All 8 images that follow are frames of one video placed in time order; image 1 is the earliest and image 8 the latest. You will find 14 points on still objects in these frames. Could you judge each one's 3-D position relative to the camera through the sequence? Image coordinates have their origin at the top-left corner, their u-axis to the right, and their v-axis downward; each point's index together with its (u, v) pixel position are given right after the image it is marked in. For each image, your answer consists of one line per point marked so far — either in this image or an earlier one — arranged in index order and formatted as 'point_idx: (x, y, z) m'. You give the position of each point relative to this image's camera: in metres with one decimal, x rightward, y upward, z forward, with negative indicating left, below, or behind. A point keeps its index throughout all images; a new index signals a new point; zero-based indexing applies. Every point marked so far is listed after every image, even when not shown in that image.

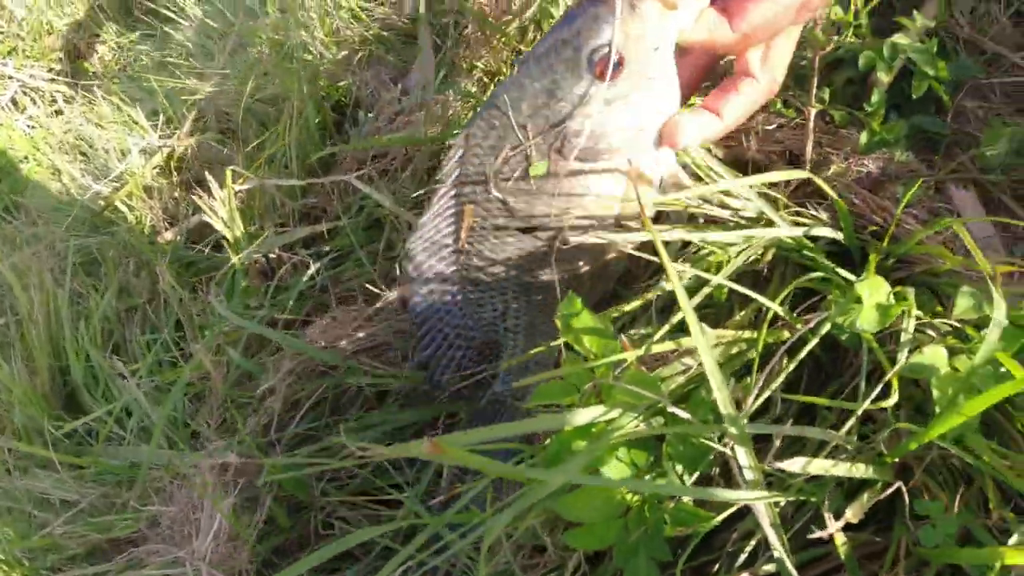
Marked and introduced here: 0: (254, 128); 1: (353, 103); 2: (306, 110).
0: (-0.4, +0.3, +1.1) m
1: (-0.3, +0.3, +1.1) m
2: (-0.3, +0.3, +1.1) m
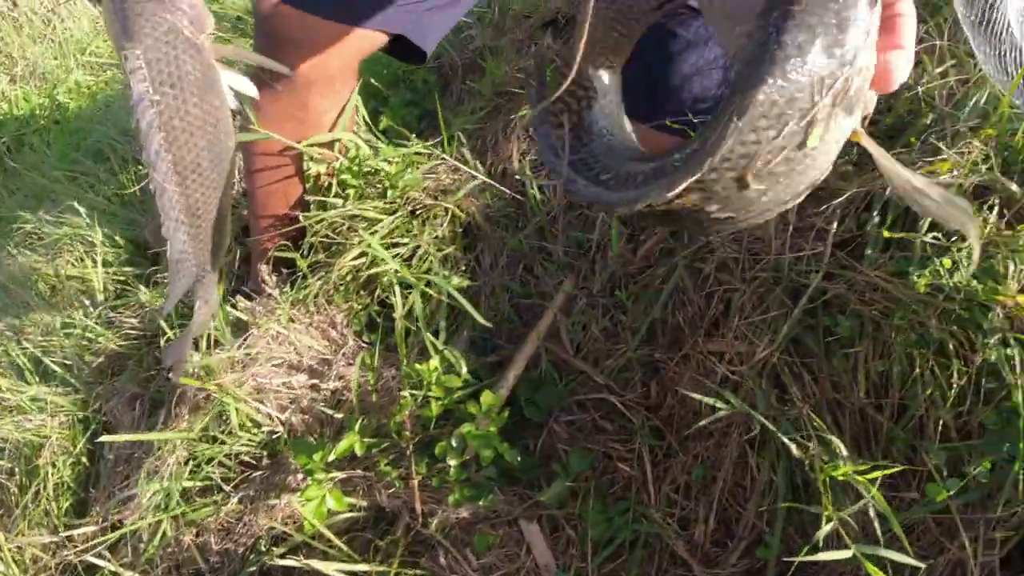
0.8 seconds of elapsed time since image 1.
0: (-0.9, -0.3, +1.3) m
1: (-0.8, -0.3, +1.3) m
2: (-0.8, -0.3, +1.3) m
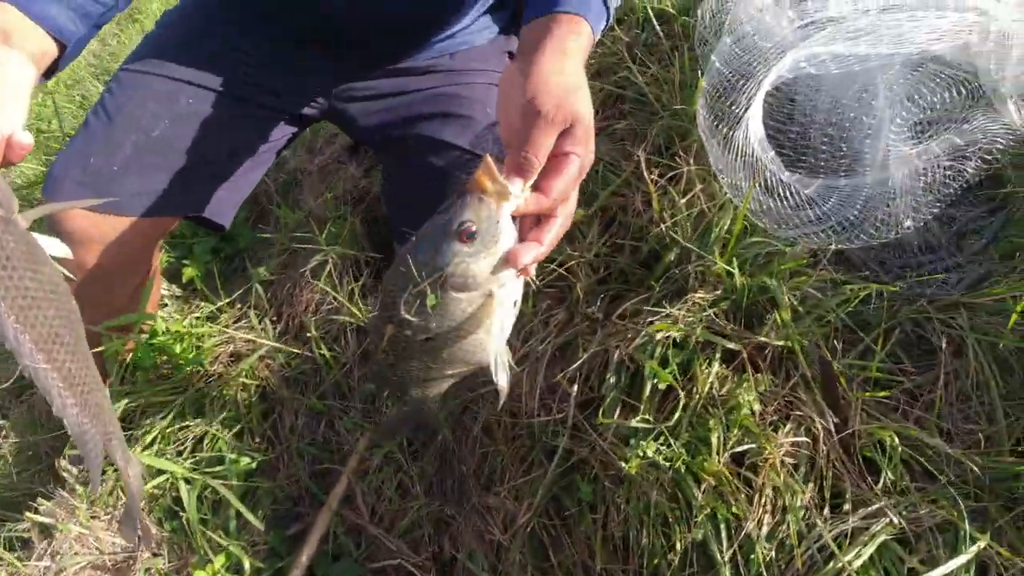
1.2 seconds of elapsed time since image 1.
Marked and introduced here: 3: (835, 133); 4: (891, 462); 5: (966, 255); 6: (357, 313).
0: (-1.2, -0.7, +1.3) m
1: (-1.1, -0.6, +1.3) m
2: (-1.1, -0.7, +1.3) m
3: (+0.6, +0.3, +1.3) m
4: (+0.5, -0.2, +1.0) m
5: (+0.8, +0.1, +1.2) m
6: (-0.3, -0.1, +1.4) m
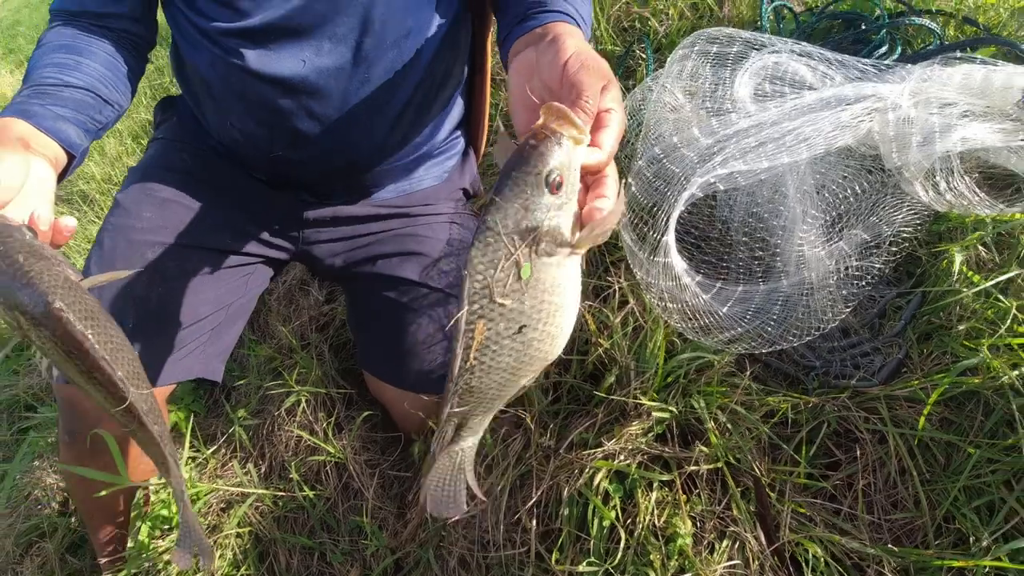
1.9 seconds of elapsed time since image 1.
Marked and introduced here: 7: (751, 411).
0: (-1.2, -1.1, +1.5) m
1: (-1.1, -1.0, +1.5) m
2: (-1.1, -1.1, +1.4) m
3: (+0.5, +0.1, +1.4) m
4: (+0.5, -0.4, +1.1) m
5: (+0.7, -0.1, +1.3) m
6: (-0.4, -0.4, +1.5) m
7: (+0.4, -0.2, +1.2) m
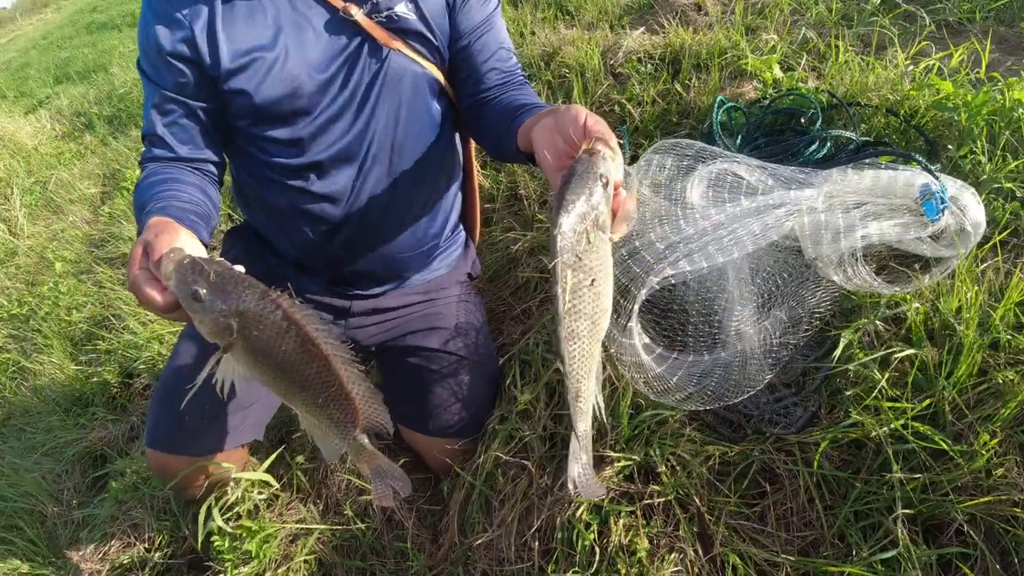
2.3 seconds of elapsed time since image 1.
0: (-1.2, -1.3, +1.8) m
1: (-1.0, -1.2, +1.8) m
2: (-1.1, -1.3, +1.8) m
3: (+0.5, -0.1, +1.8) m
4: (+0.5, -0.6, +1.5) m
5: (+0.7, -0.2, +1.6) m
6: (-0.4, -0.5, +1.9) m
7: (+0.4, -0.4, +1.6) m
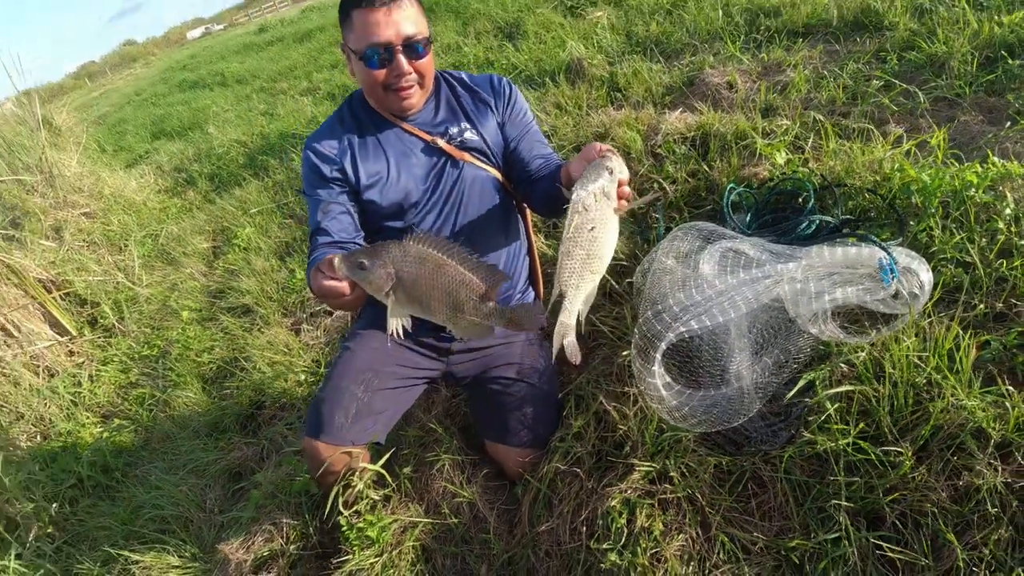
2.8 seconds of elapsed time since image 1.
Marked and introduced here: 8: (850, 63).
0: (-1.0, -1.5, +2.5) m
1: (-0.8, -1.4, +2.5) m
2: (-0.9, -1.5, +2.4) m
3: (+0.7, -0.2, +2.4) m
4: (+0.6, -0.7, +2.0) m
5: (+0.8, -0.4, +2.2) m
6: (-0.2, -0.7, +2.6) m
7: (+0.6, -0.5, +2.2) m
8: (+1.8, +1.2, +3.9) m
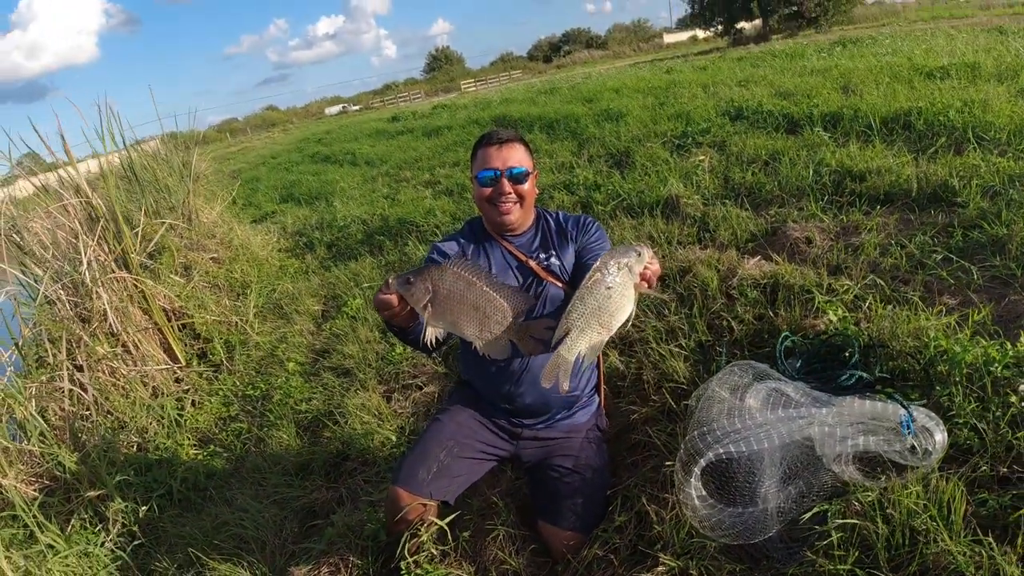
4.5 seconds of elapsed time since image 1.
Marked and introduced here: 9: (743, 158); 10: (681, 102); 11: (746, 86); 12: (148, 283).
0: (-0.9, -1.8, +2.9) m
1: (-0.8, -1.7, +2.9) m
2: (-0.8, -1.7, +2.8) m
3: (+0.9, -0.7, +2.7) m
4: (+0.7, -1.2, +2.3) m
5: (+1.0, -0.9, +2.5) m
6: (0.0, -1.1, +2.9) m
7: (+0.7, -1.0, +2.5) m
8: (+2.4, +0.3, +4.3) m
9: (+2.2, +1.2, +6.7) m
10: (+2.6, +2.8, +10.8) m
11: (+3.8, +3.2, +11.5) m
12: (-3.1, 0.0, +6.2) m
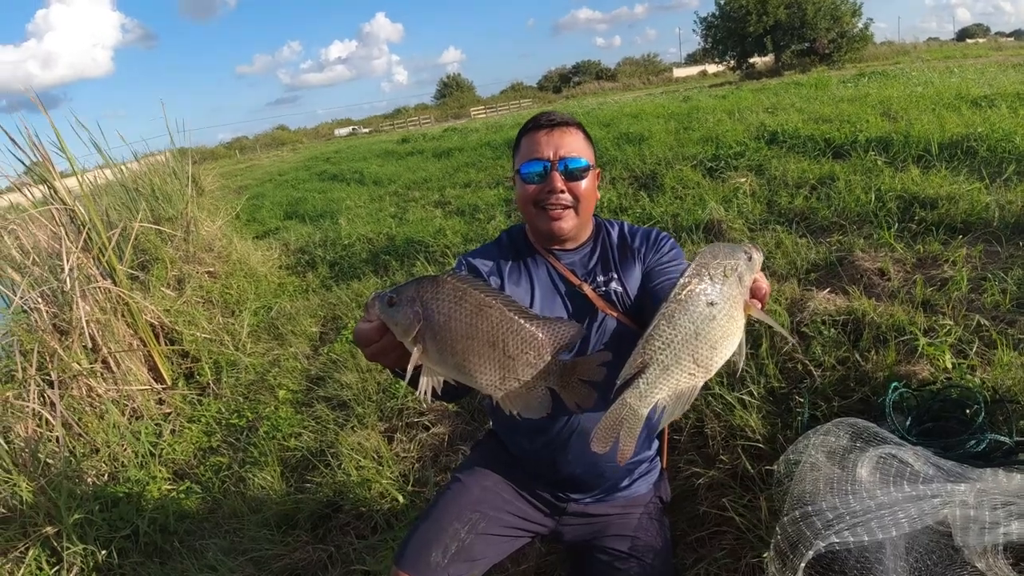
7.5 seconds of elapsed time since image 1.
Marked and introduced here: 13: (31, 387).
0: (-0.8, -1.8, +2.2) m
1: (-0.7, -1.7, +2.2) m
2: (-0.7, -1.8, +2.1) m
3: (+1.0, -0.8, +2.1) m
4: (+0.8, -1.3, +1.6) m
5: (+1.1, -1.0, +1.8) m
6: (+0.1, -1.2, +2.3) m
7: (+0.8, -1.1, +1.8) m
8: (+2.6, +0.1, +3.6) m
9: (+2.4, +0.9, +6.1) m
10: (+2.8, +2.3, +10.3) m
11: (+4.0, +2.7, +10.9) m
12: (-3.0, -0.1, +5.6) m
13: (-3.2, -0.7, +4.6) m
